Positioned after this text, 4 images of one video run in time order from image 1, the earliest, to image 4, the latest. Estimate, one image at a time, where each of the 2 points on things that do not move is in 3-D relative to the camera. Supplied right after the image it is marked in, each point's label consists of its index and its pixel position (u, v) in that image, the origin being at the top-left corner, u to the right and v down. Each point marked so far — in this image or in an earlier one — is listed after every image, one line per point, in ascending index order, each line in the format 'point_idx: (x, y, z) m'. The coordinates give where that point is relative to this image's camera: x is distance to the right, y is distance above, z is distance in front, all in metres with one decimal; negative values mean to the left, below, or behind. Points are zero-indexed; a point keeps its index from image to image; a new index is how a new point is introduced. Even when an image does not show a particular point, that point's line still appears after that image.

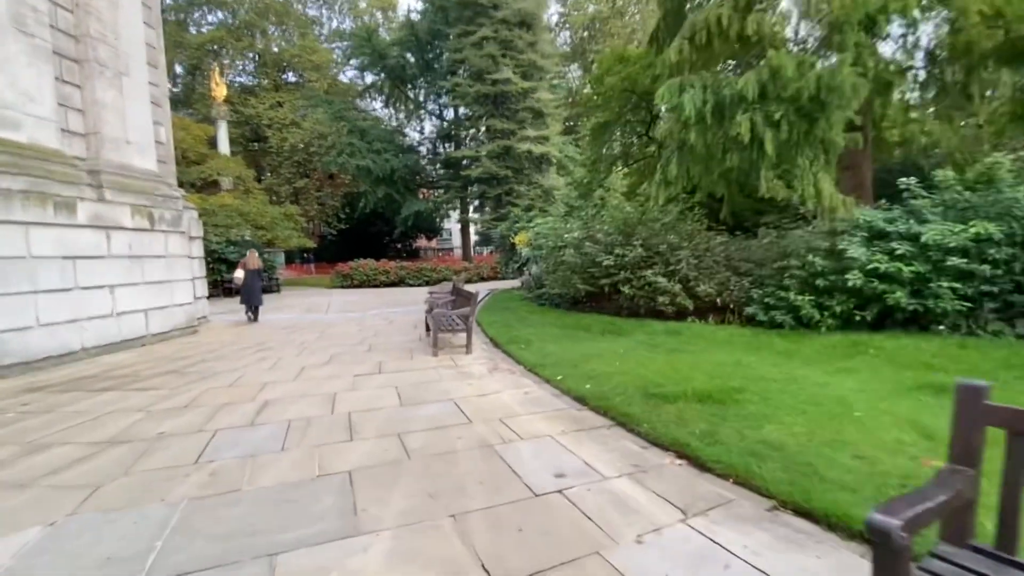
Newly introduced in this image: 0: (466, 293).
0: (-0.8, -0.1, +8.9) m
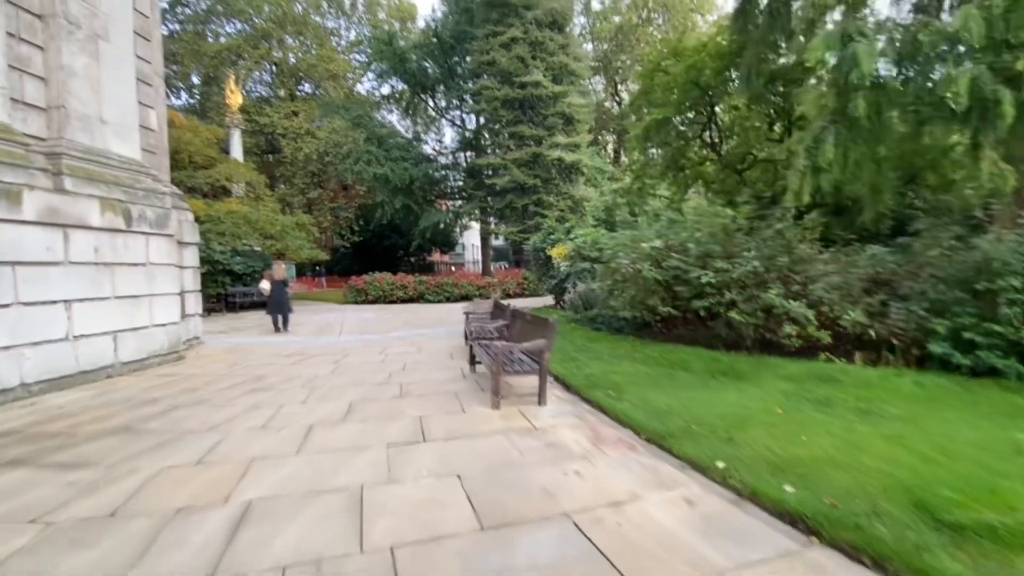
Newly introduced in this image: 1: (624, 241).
0: (+0.2, -0.4, +6.7) m
1: (+2.2, +0.9, +9.6) m
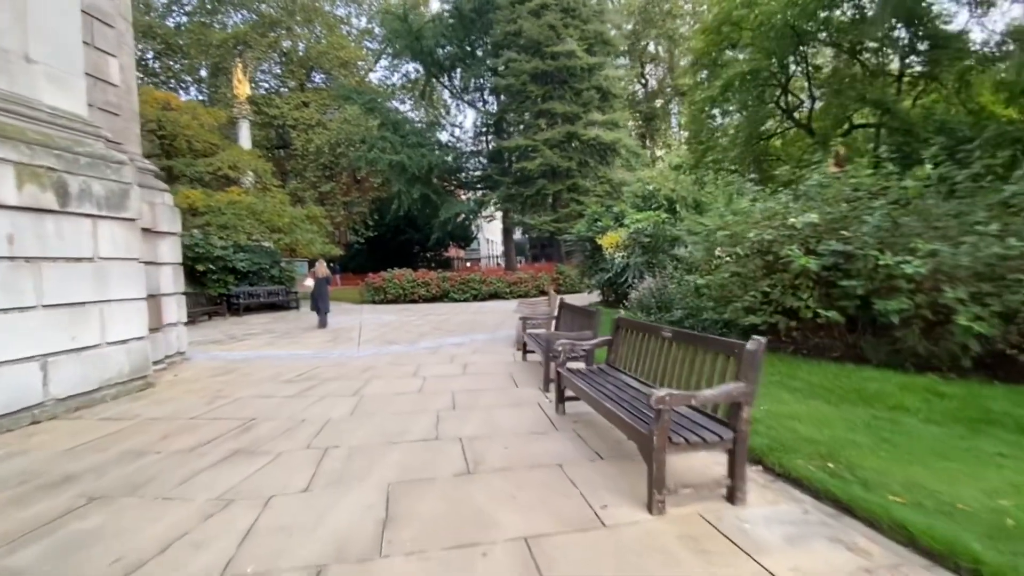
0: (+1.3, -0.4, +4.2) m
1: (+3.3, +1.0, +7.1) m
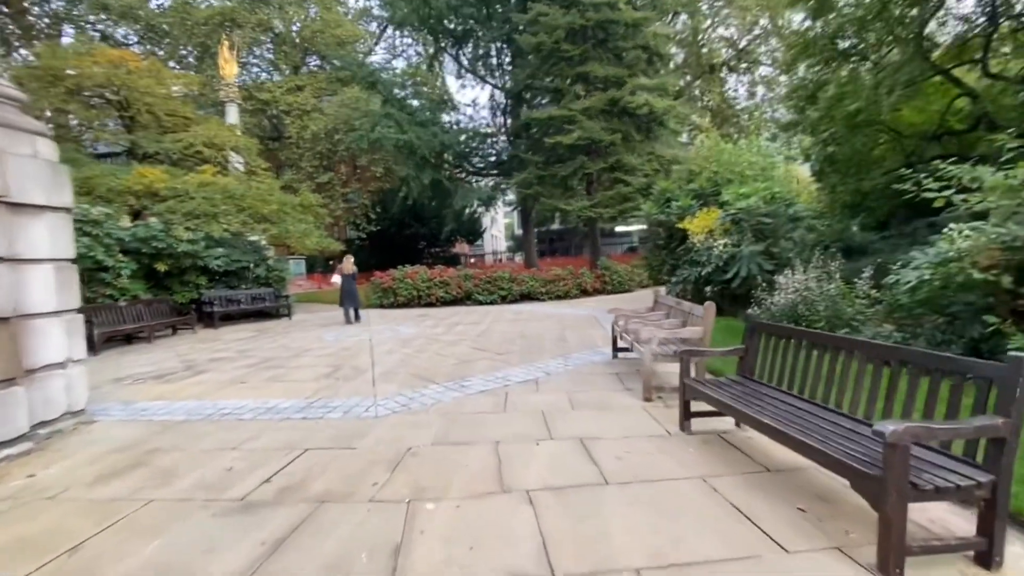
0: (+2.6, -0.5, +0.7) m
1: (+4.5, +1.0, +3.5) m
